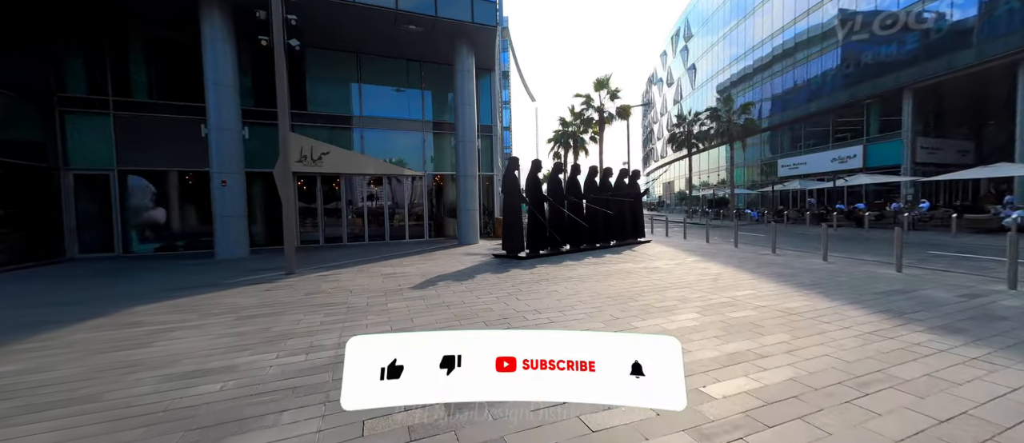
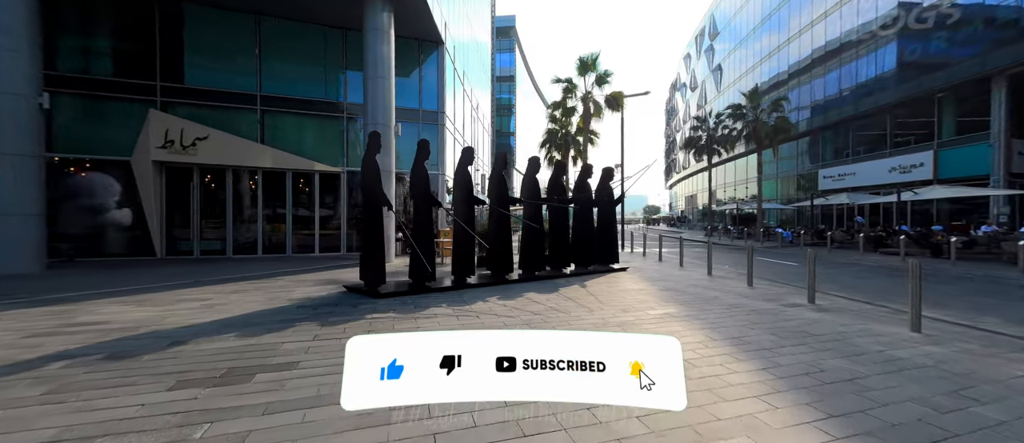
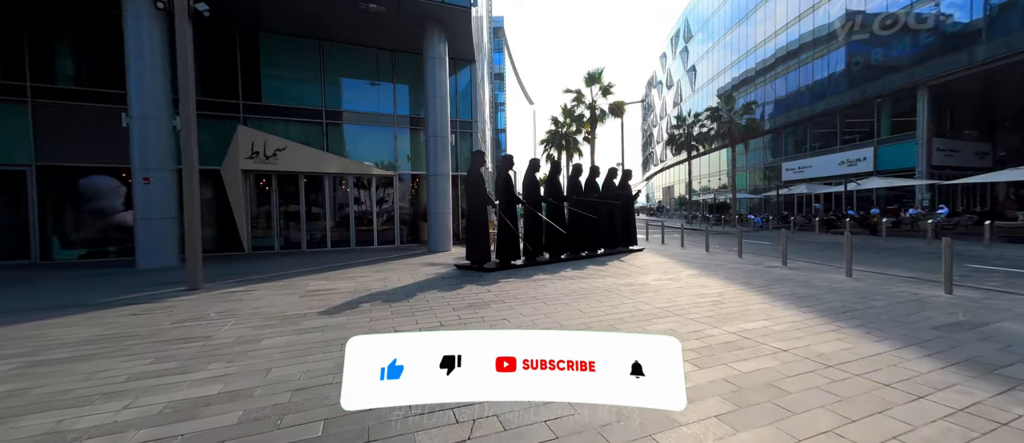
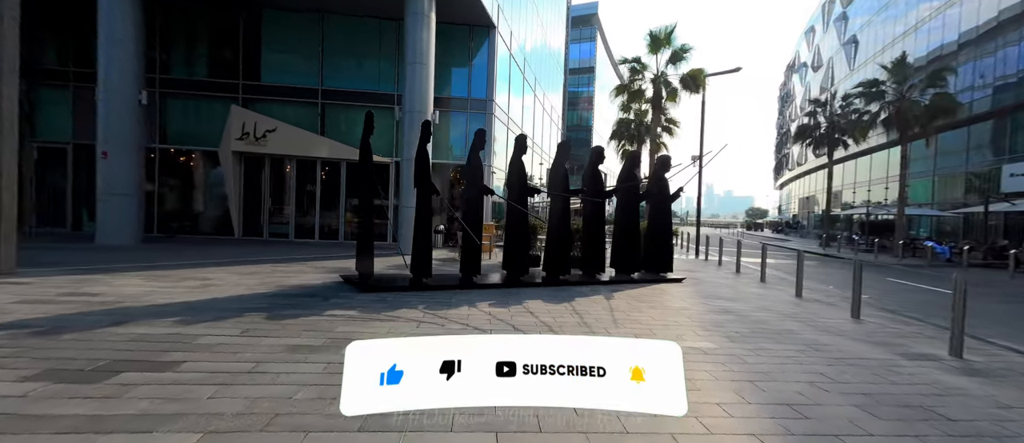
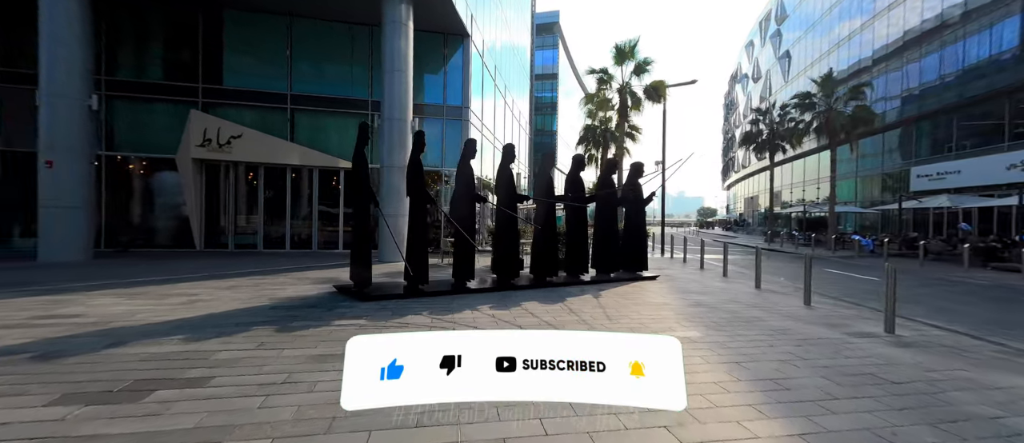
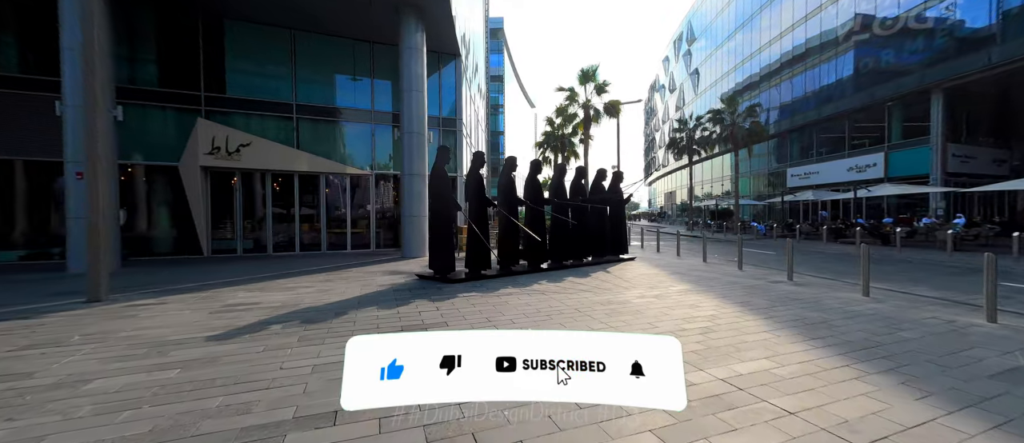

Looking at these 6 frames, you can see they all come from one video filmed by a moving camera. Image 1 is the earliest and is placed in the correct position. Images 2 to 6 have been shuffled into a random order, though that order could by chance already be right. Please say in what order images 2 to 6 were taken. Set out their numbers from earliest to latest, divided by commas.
3, 6, 2, 5, 4
